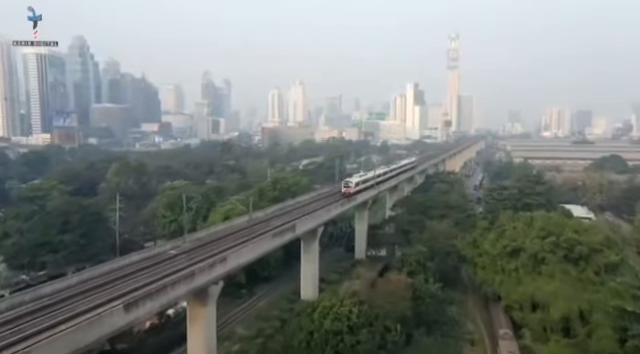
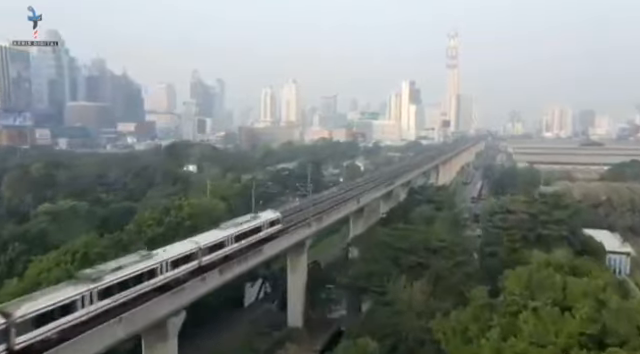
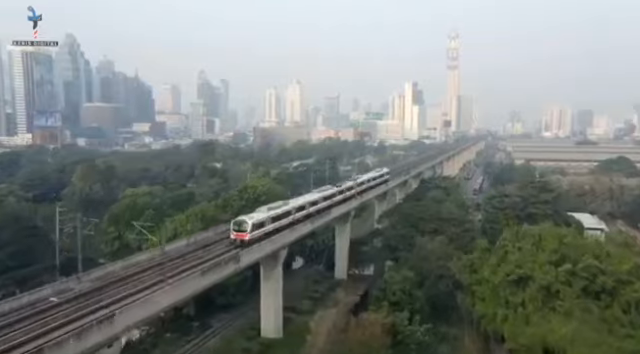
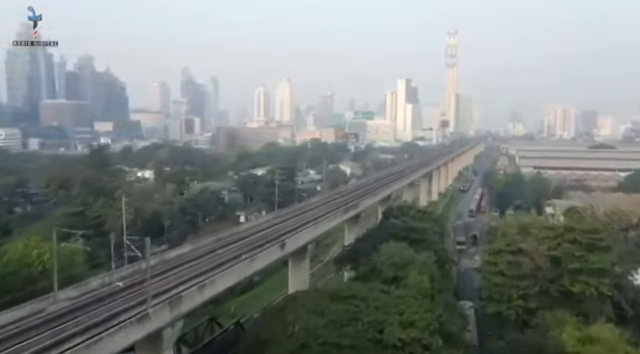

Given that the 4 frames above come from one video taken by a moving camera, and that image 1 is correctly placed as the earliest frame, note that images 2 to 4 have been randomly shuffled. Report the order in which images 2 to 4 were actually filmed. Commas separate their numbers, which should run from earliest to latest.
3, 2, 4
